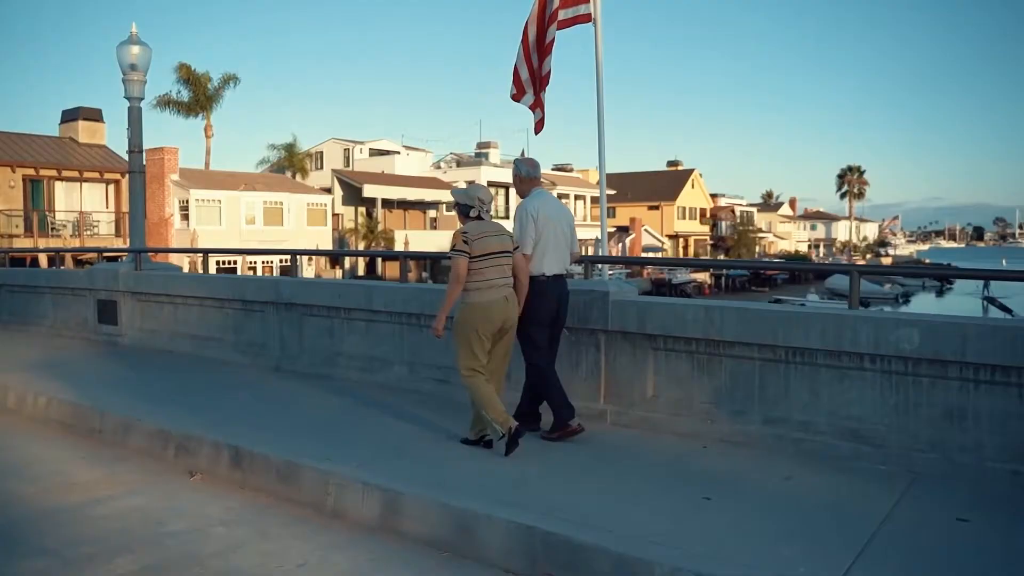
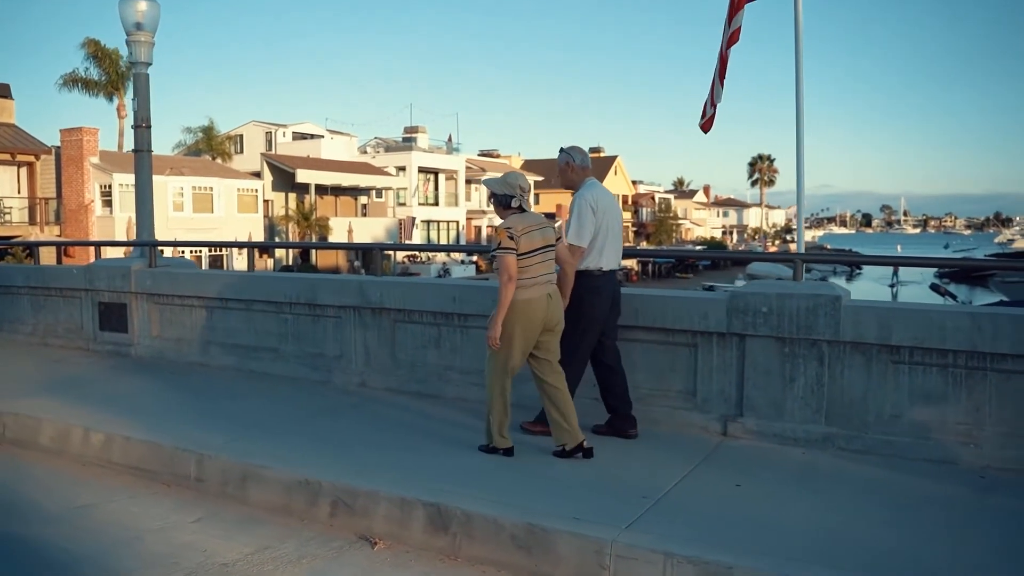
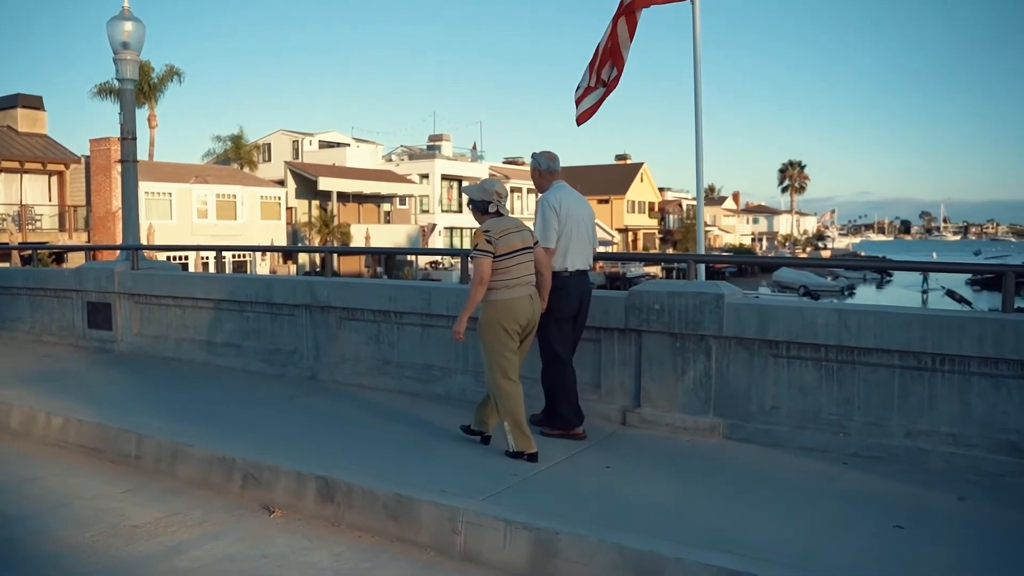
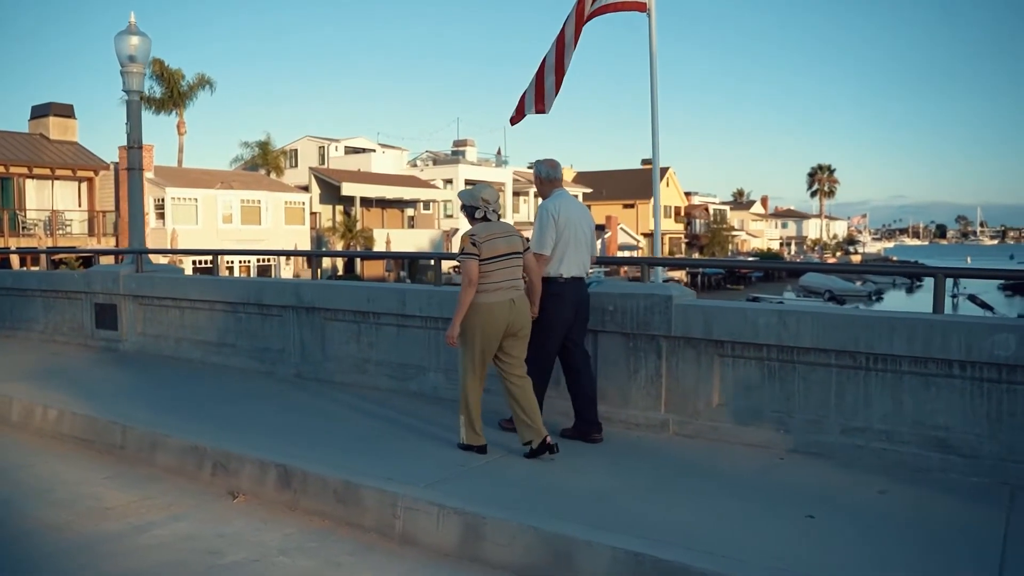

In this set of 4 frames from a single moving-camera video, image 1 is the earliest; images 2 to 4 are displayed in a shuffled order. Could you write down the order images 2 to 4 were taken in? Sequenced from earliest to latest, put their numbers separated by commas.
4, 3, 2
